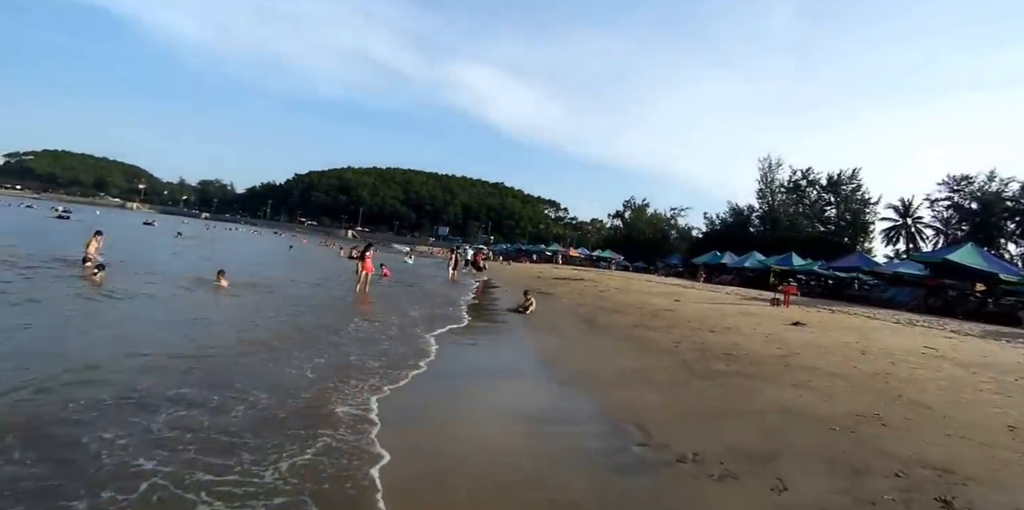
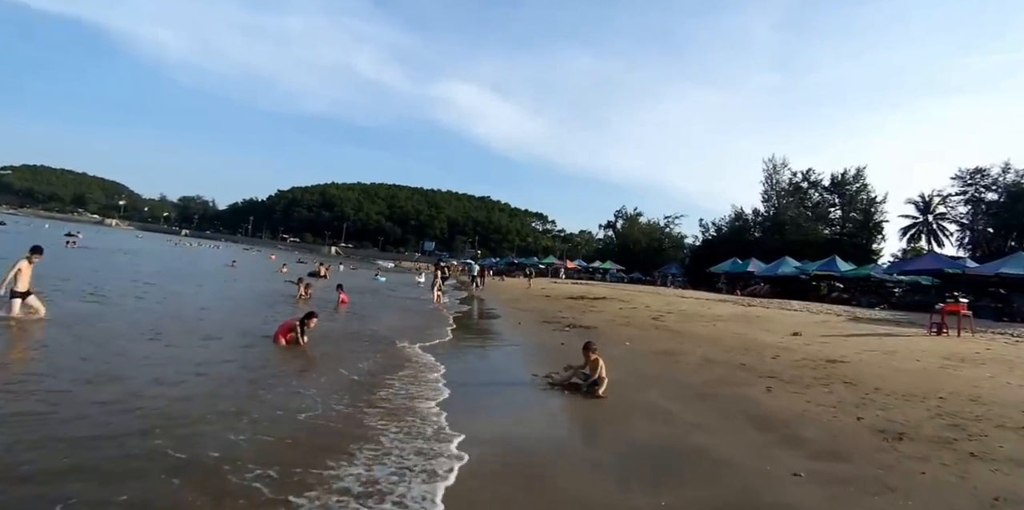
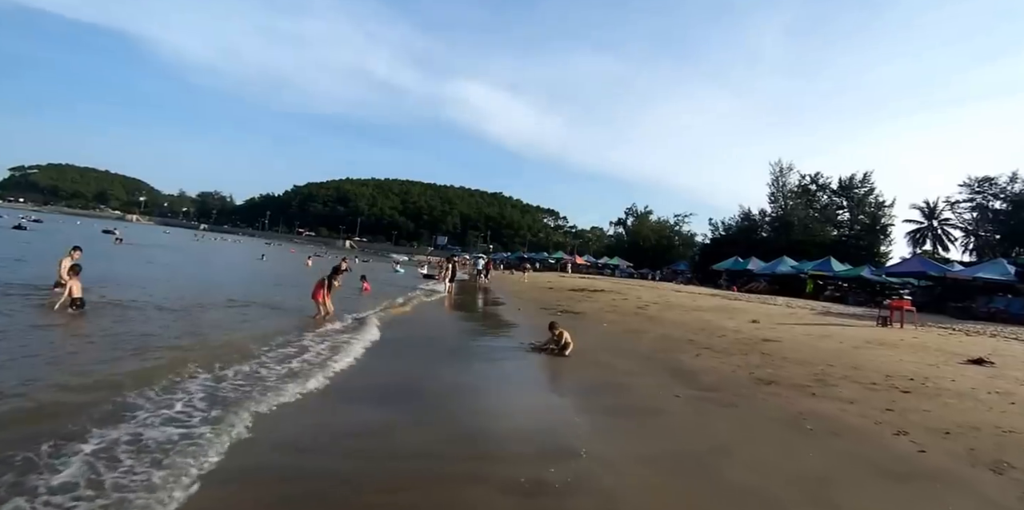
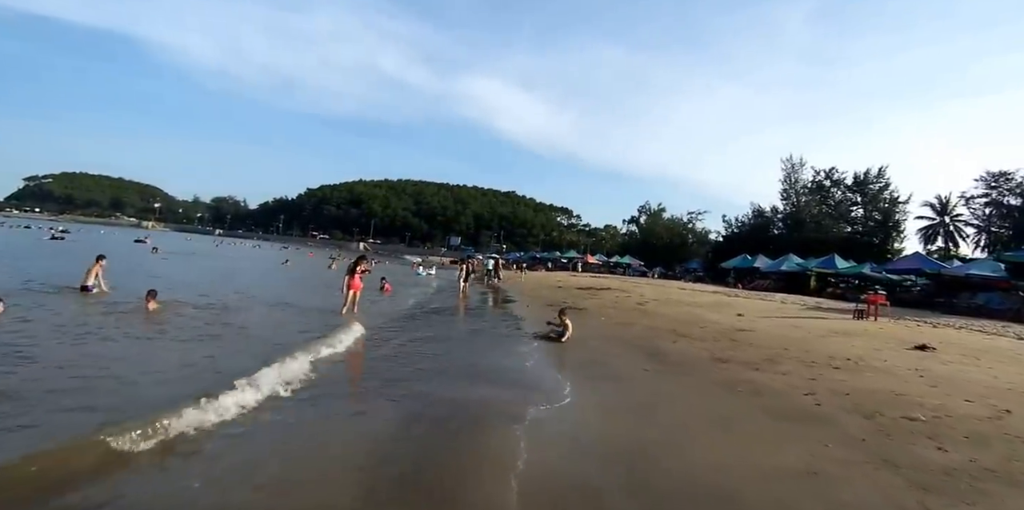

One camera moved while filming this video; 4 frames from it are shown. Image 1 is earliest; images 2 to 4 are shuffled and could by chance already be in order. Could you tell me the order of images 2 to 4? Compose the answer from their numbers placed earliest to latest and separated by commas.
4, 3, 2
